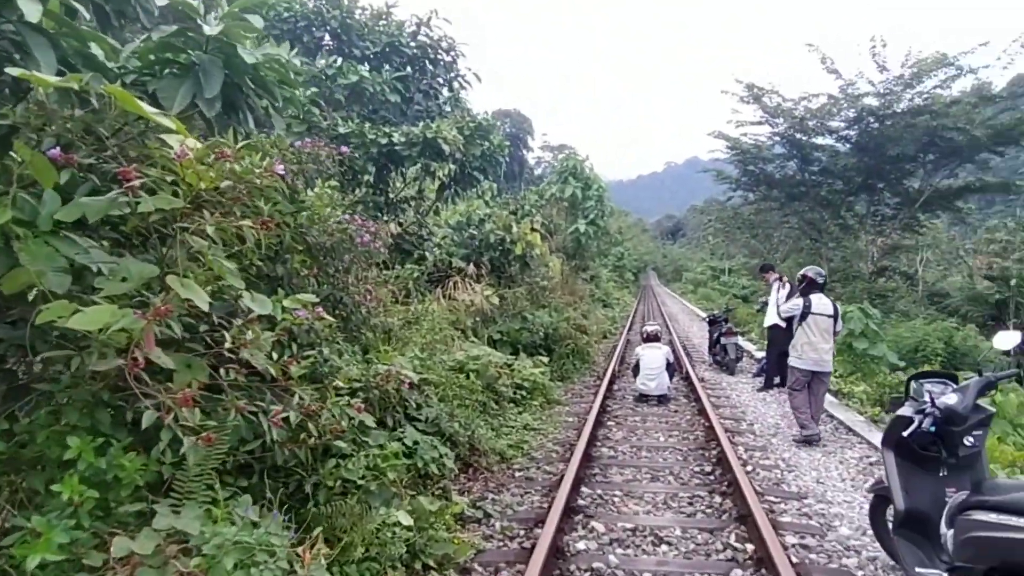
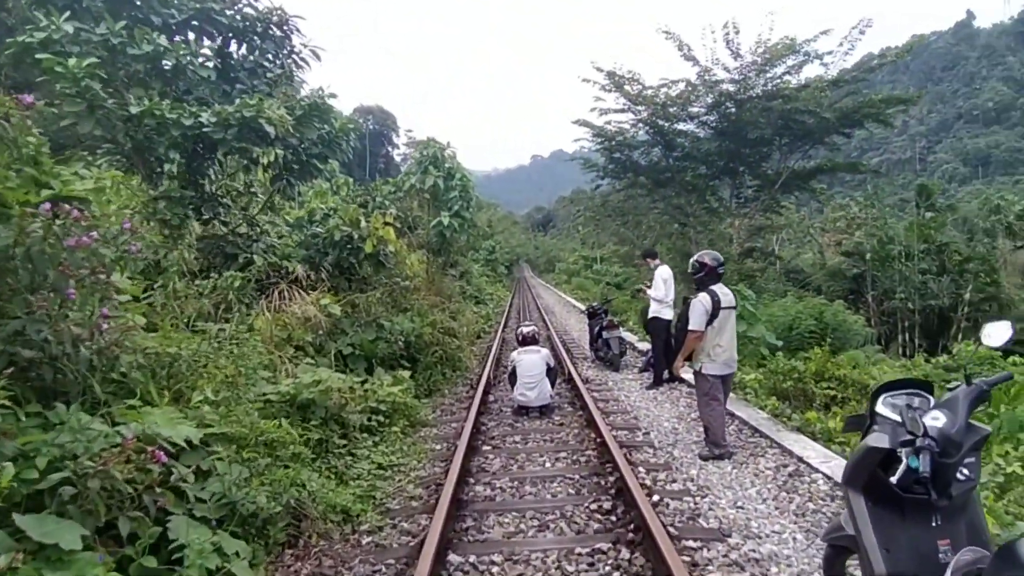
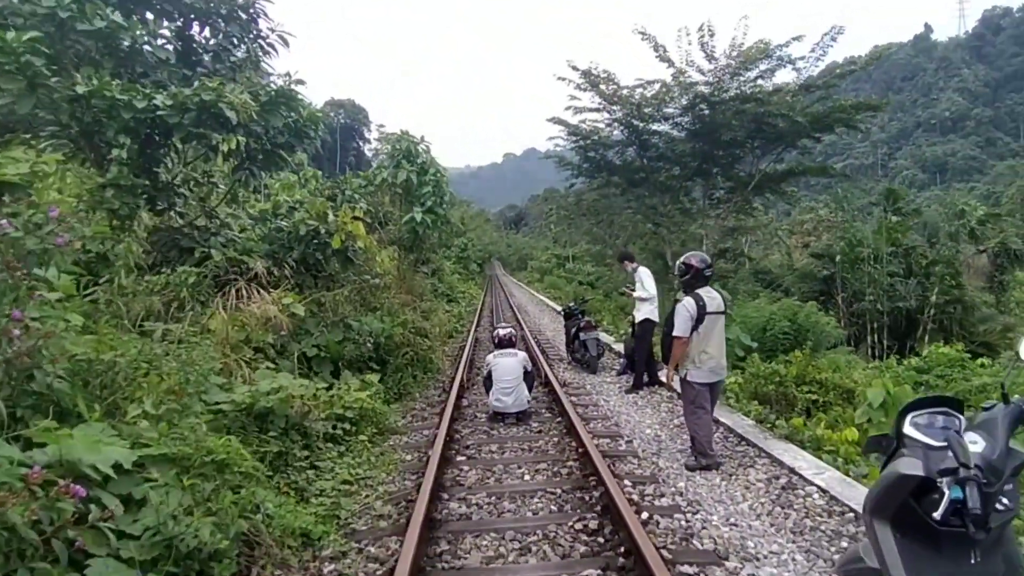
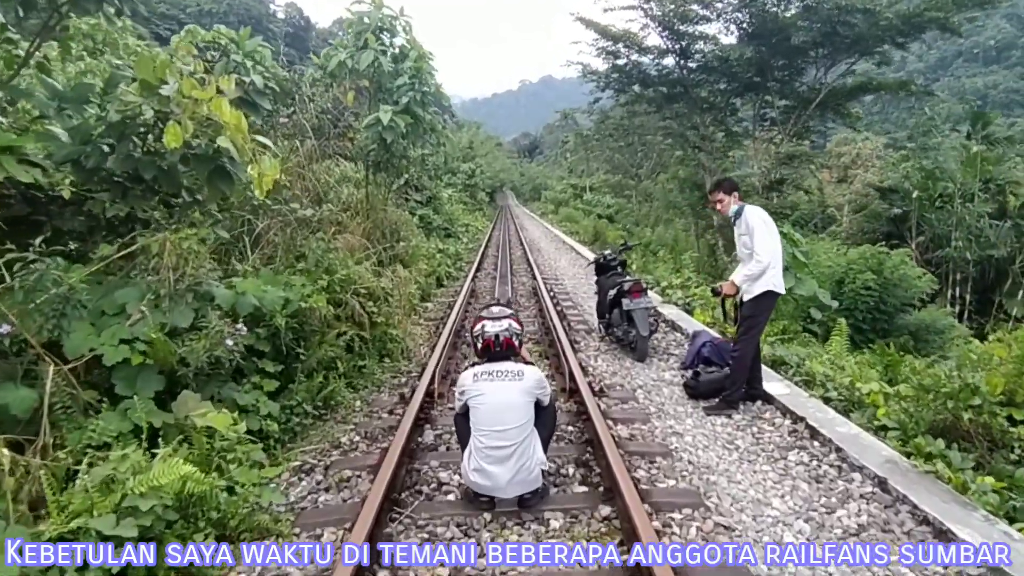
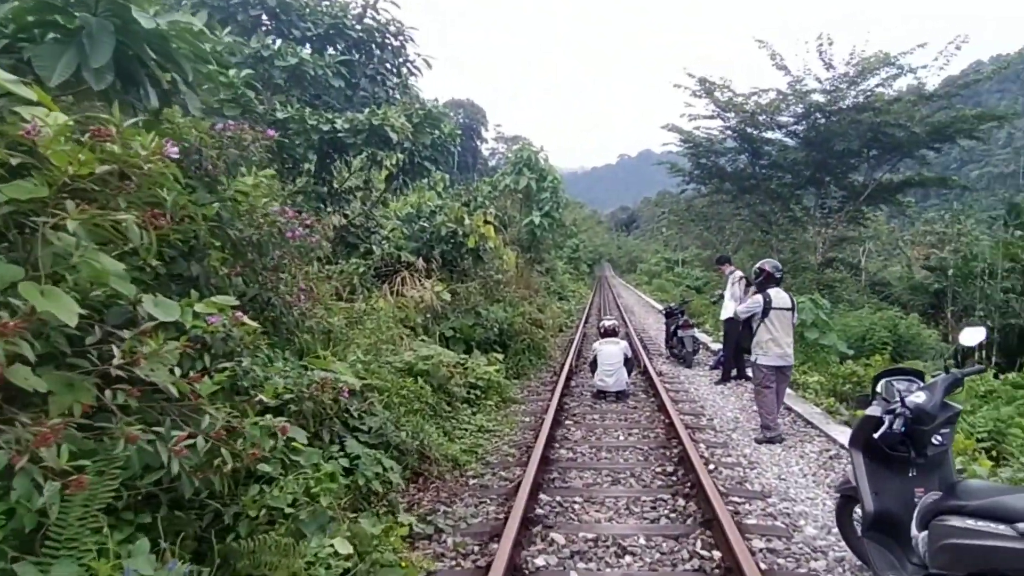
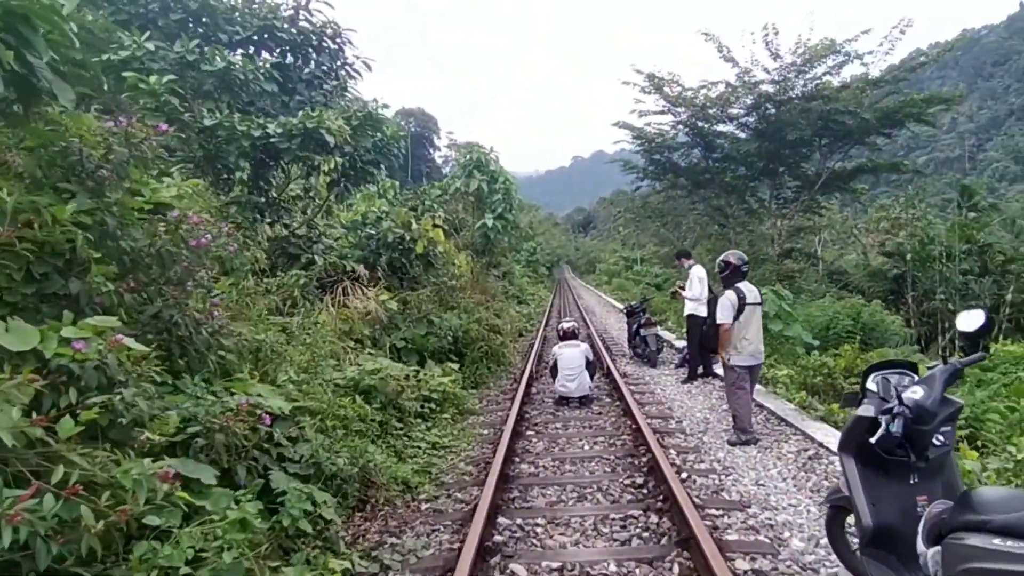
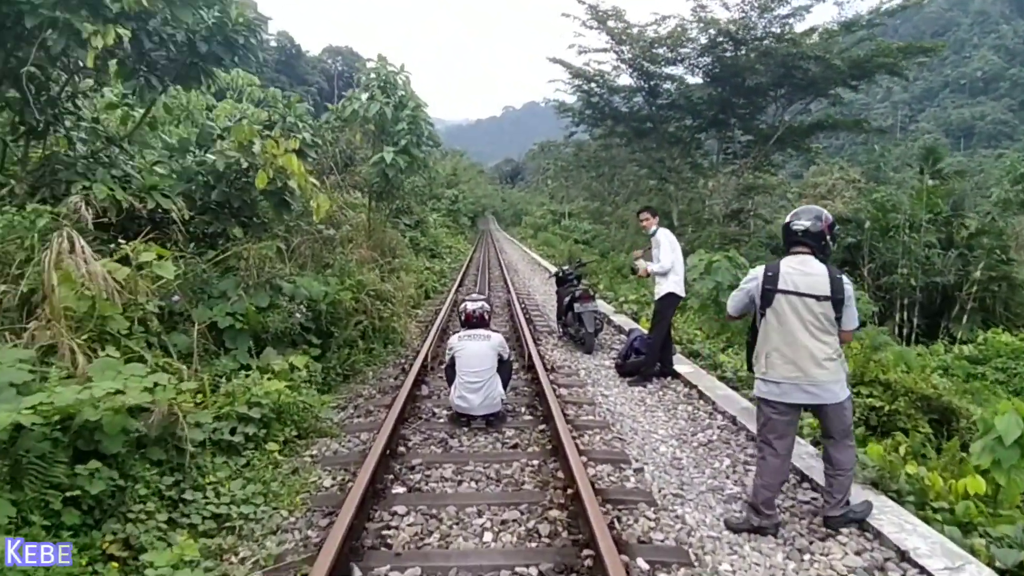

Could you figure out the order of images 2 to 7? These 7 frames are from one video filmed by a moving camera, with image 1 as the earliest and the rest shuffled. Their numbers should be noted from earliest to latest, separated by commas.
5, 6, 2, 3, 7, 4
